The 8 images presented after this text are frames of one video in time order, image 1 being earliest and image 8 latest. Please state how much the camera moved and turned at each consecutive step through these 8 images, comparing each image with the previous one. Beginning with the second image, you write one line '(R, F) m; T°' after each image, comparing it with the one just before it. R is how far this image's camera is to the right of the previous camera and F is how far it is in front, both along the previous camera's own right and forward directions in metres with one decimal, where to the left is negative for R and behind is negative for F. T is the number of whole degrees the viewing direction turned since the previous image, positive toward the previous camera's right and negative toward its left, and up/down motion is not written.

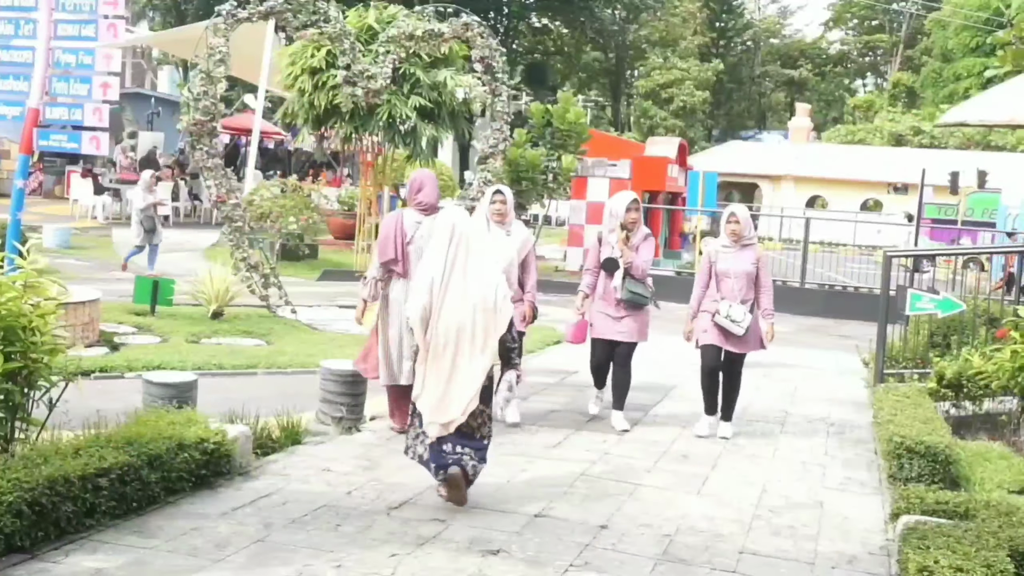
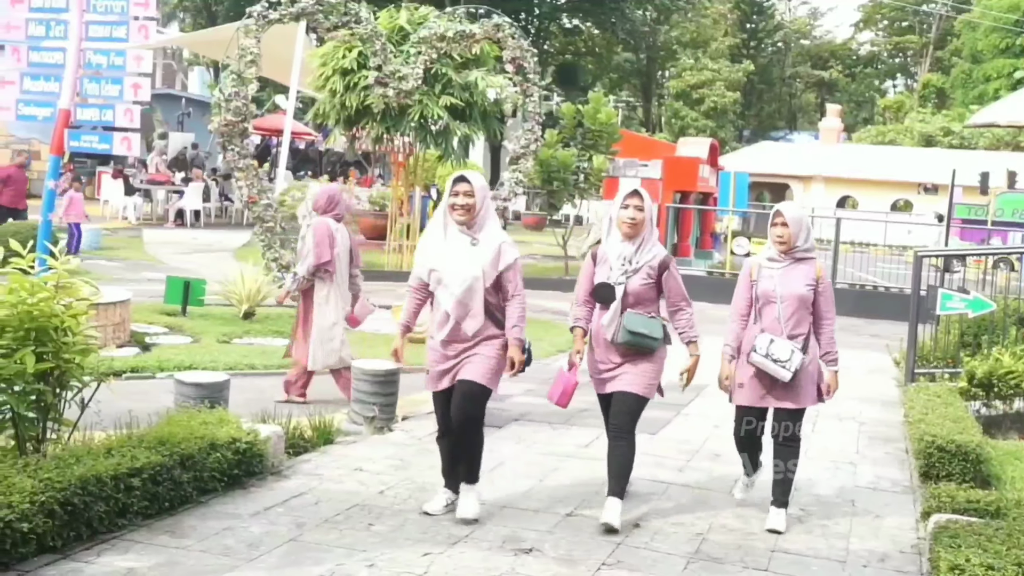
(-0.2, 0.0) m; 0°
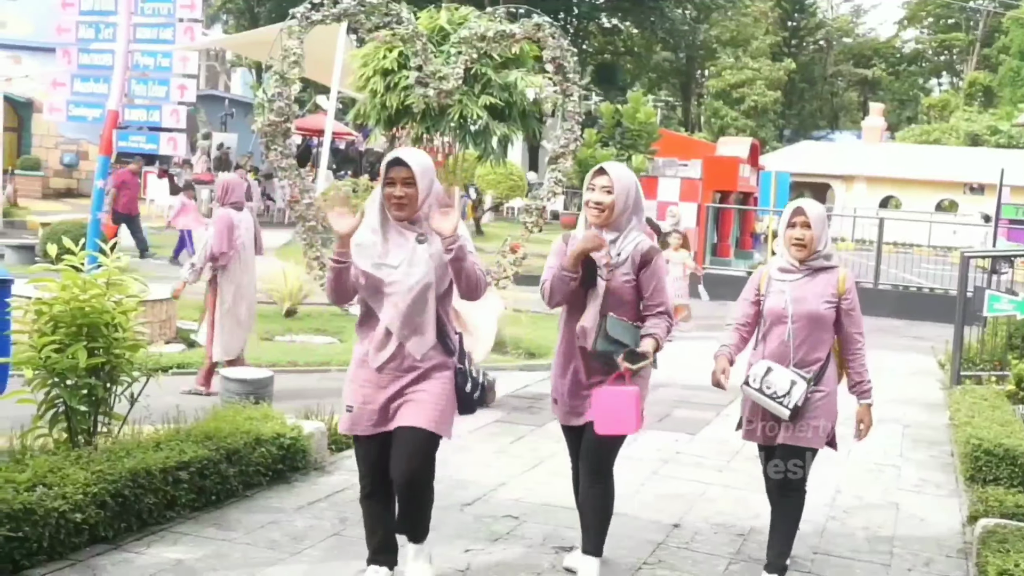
(0.0, 0.0) m; -2°
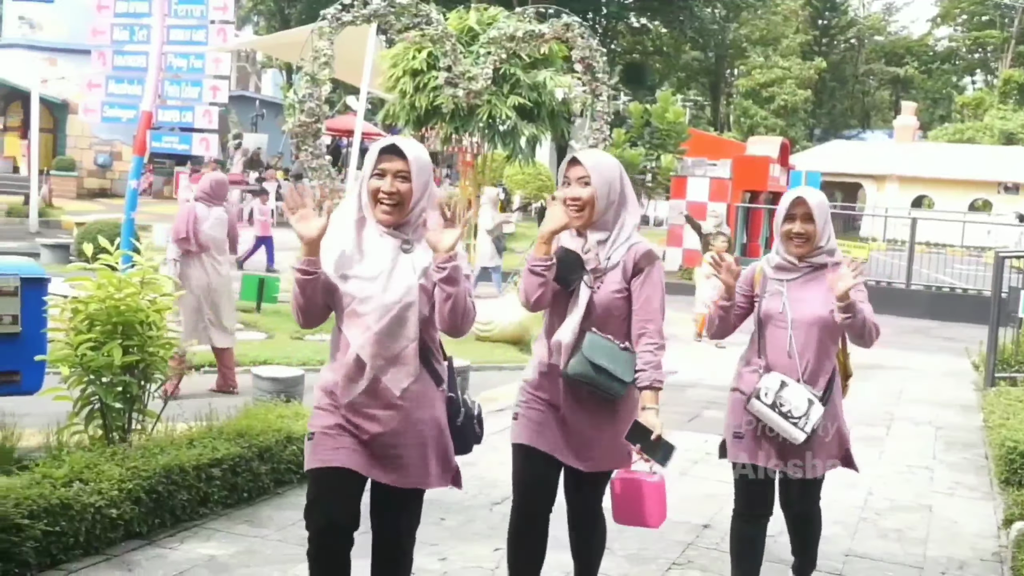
(0.0, 0.0) m; -2°
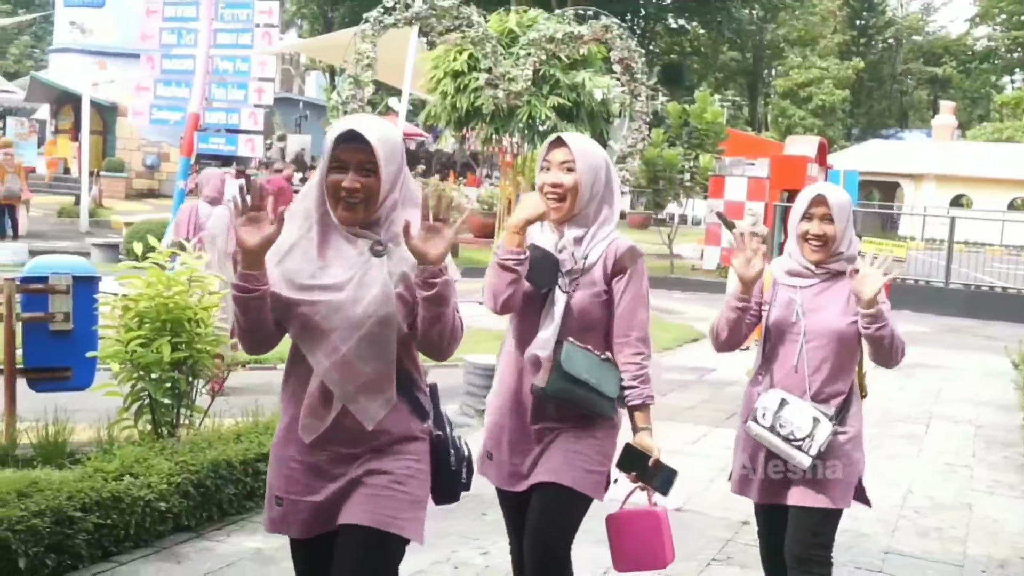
(-0.1, -0.1) m; -1°
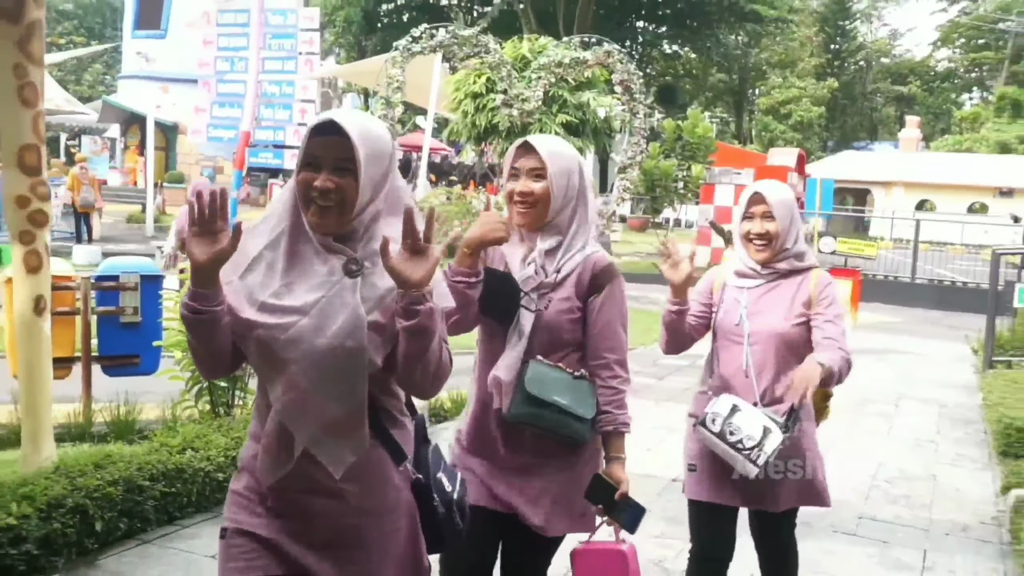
(0.0, -0.9) m; -1°
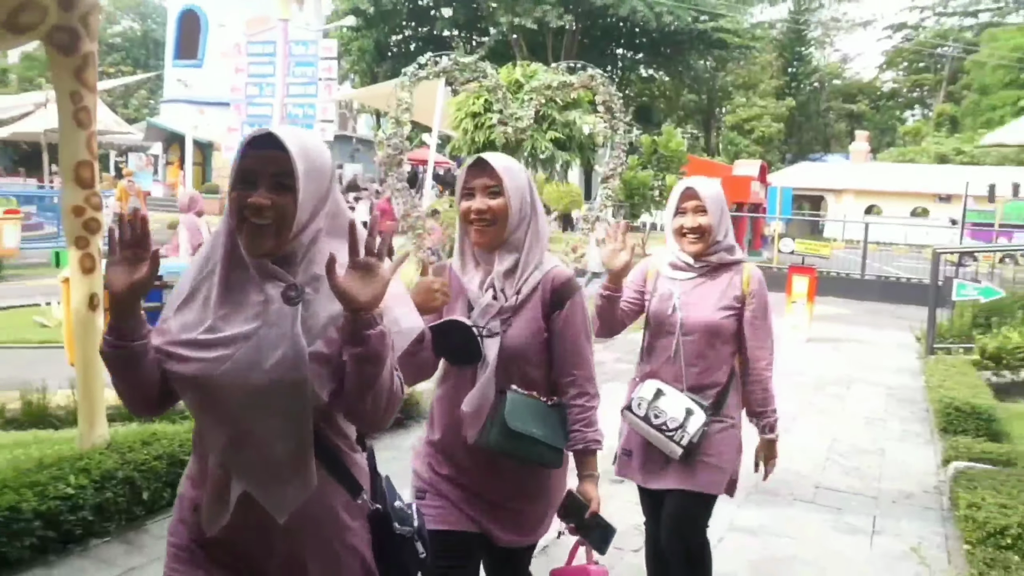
(+0.1, -1.1) m; 0°
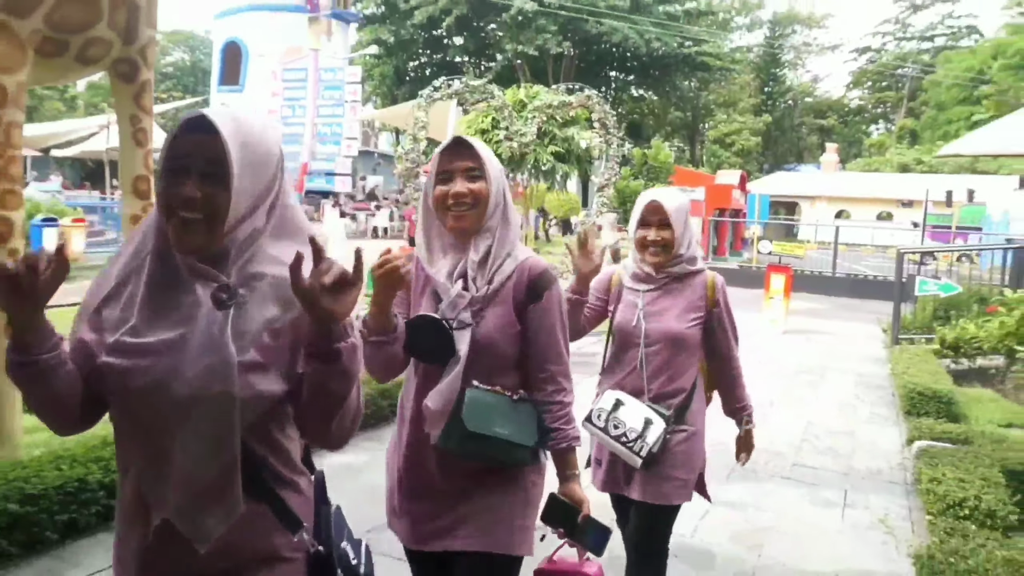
(+0.2, -1.1) m; -1°
